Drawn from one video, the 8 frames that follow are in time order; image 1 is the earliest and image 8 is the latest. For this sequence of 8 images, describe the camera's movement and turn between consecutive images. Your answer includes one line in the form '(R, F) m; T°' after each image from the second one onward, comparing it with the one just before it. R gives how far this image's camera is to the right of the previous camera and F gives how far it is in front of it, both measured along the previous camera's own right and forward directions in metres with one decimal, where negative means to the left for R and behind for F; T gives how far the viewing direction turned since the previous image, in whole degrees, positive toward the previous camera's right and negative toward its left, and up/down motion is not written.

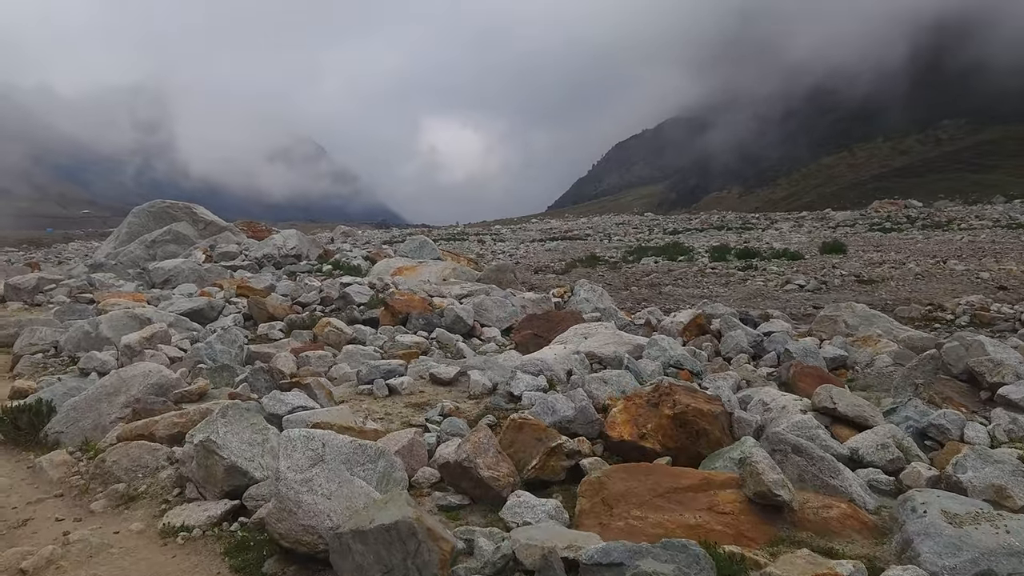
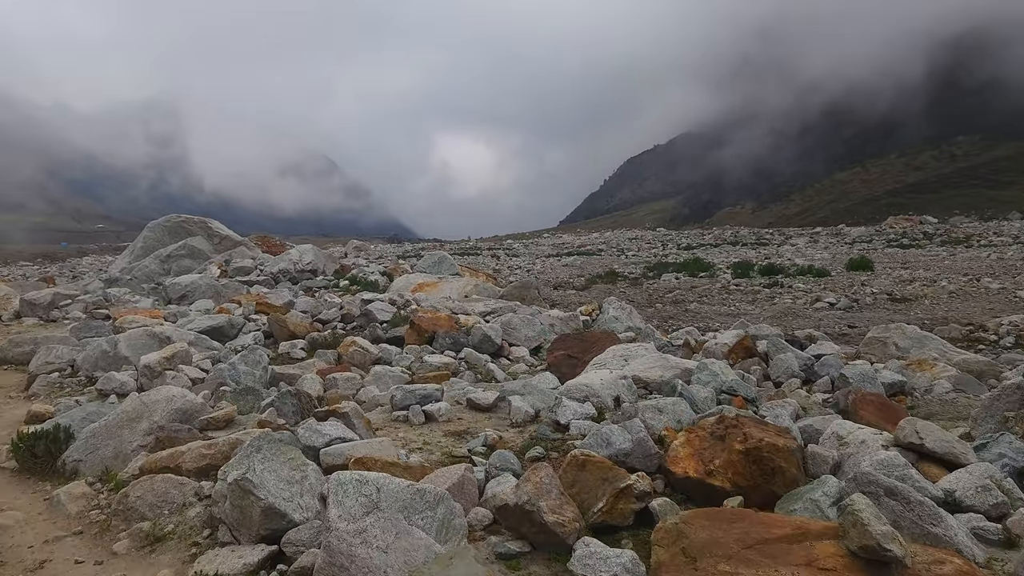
(-0.3, +0.4) m; -1°
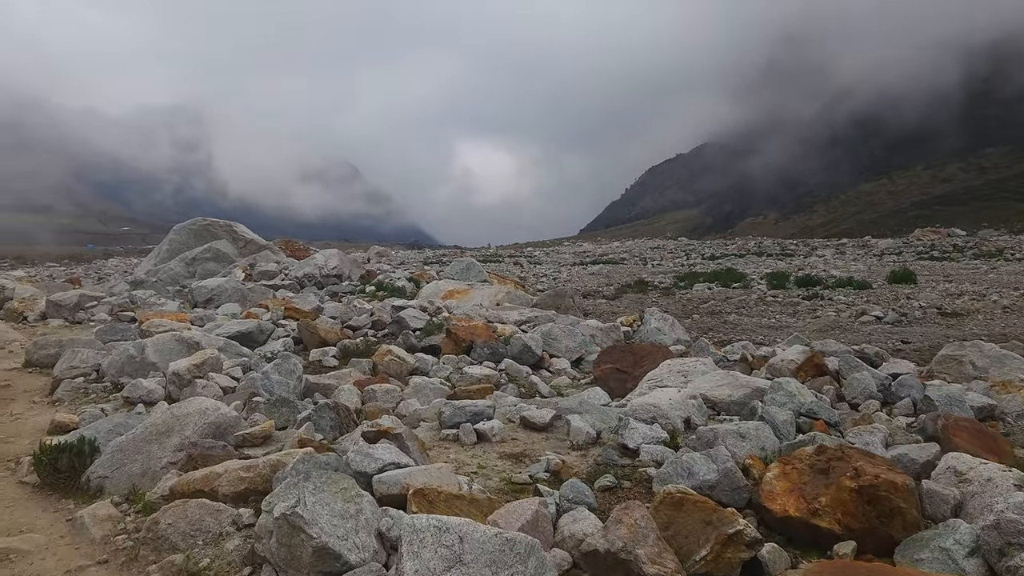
(-0.3, +0.5) m; -1°
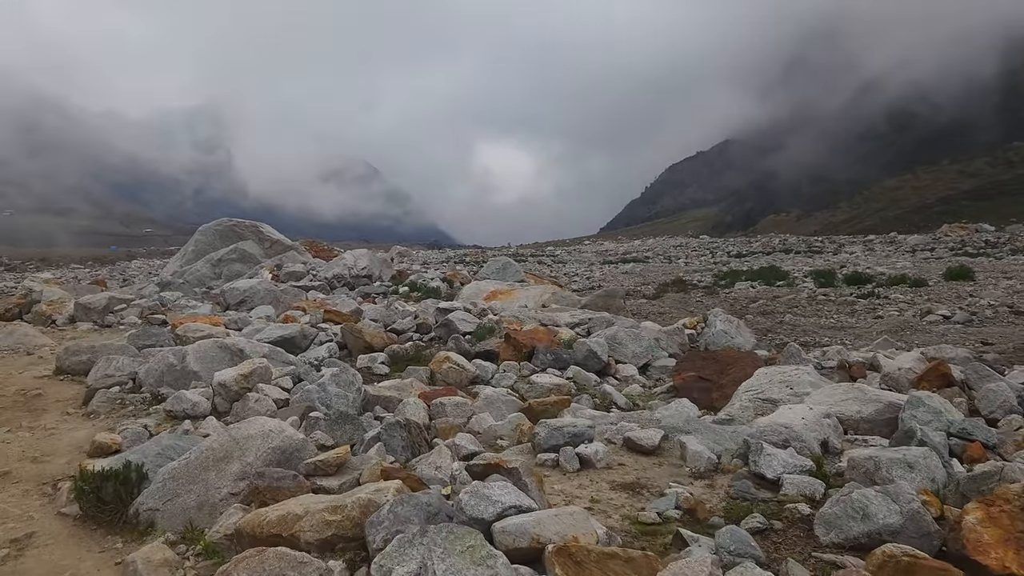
(-0.6, +0.8) m; -1°
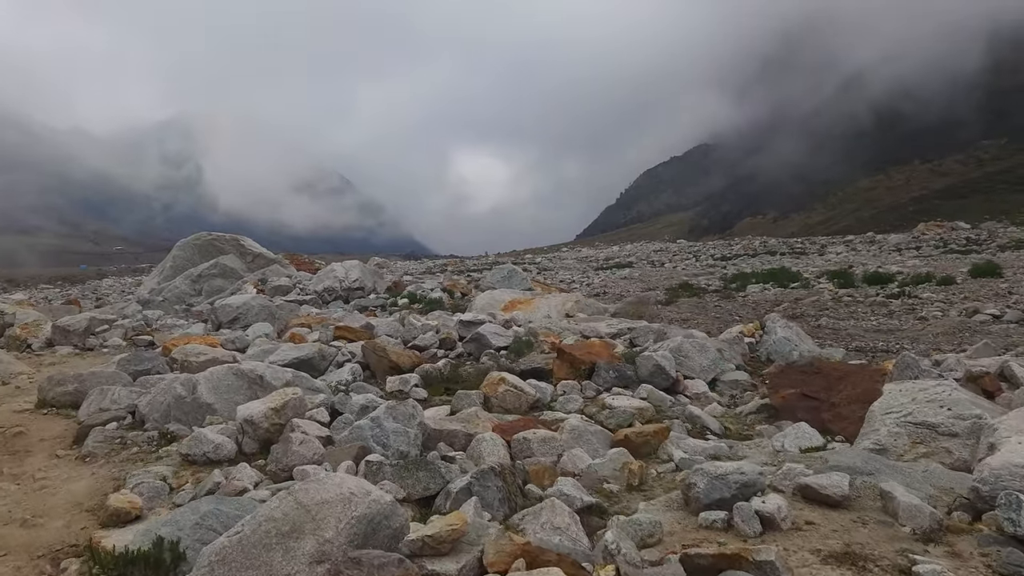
(-0.9, +1.2) m; +2°
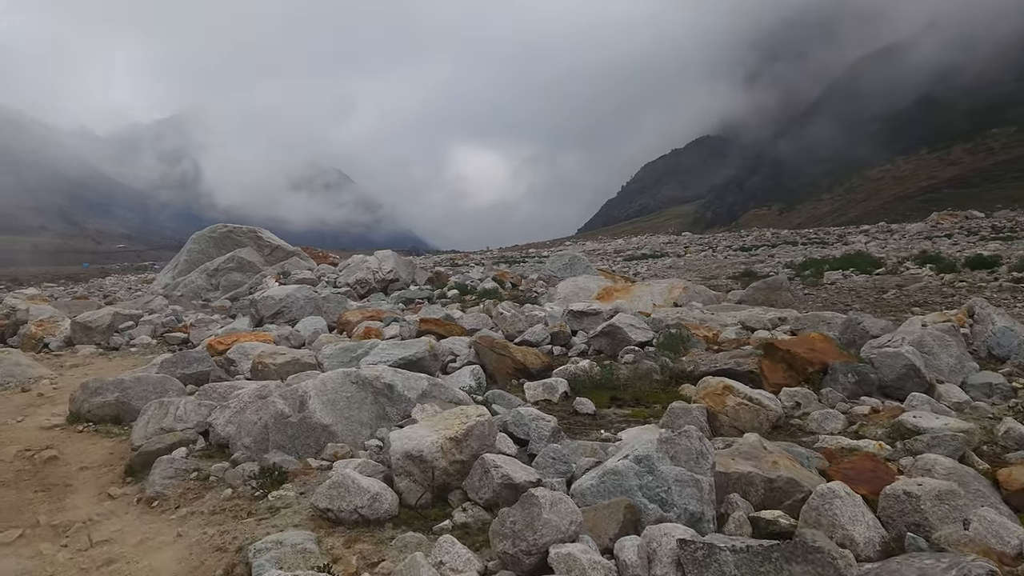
(-1.8, +2.3) m; 0°
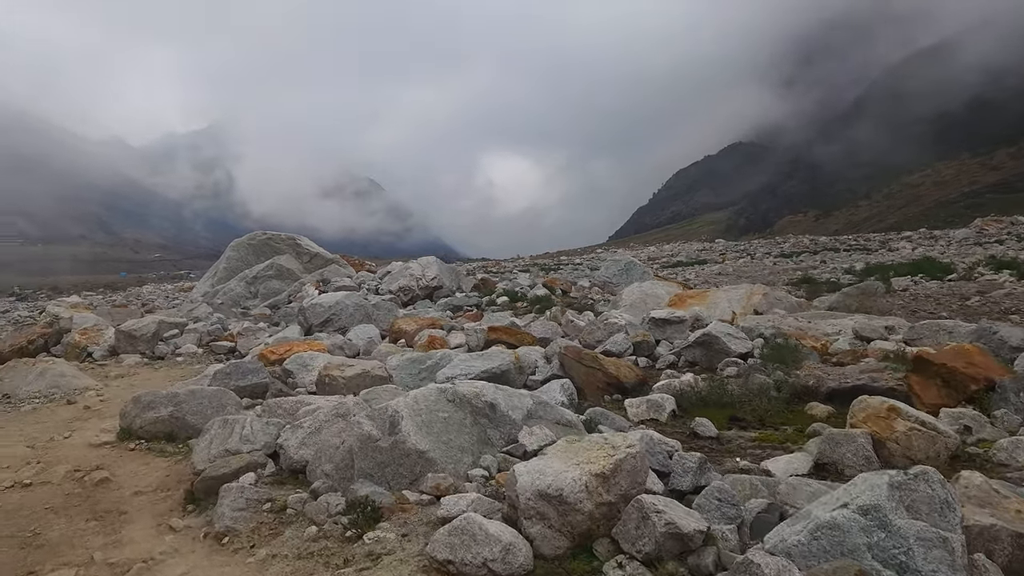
(-0.6, +0.8) m; -2°
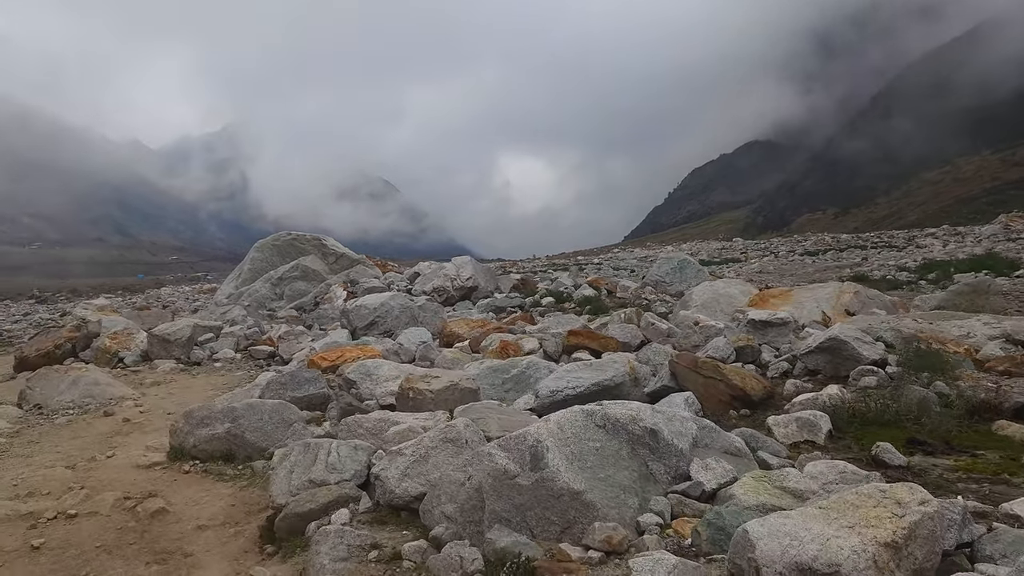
(-0.9, +1.0) m; -1°
